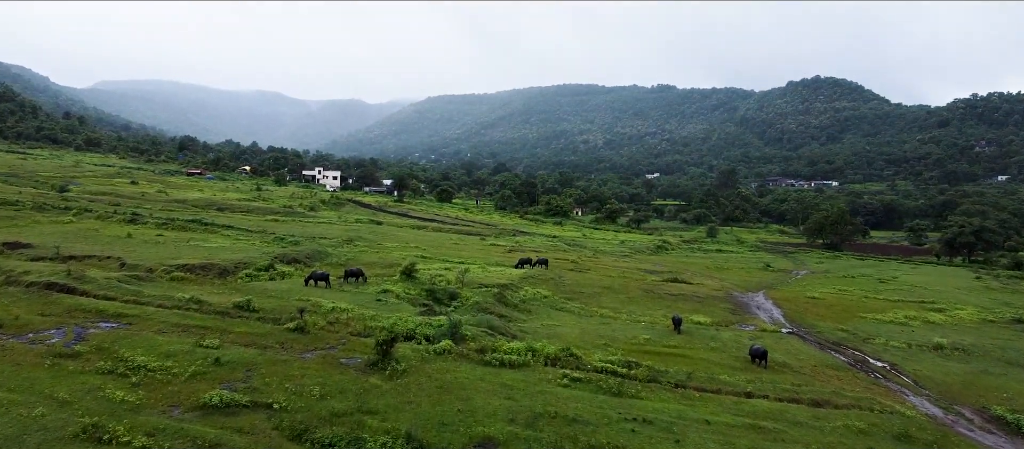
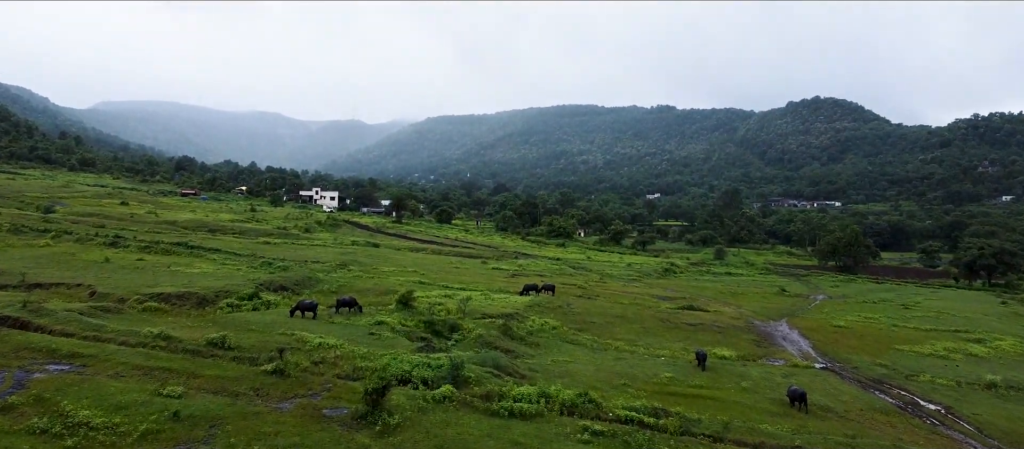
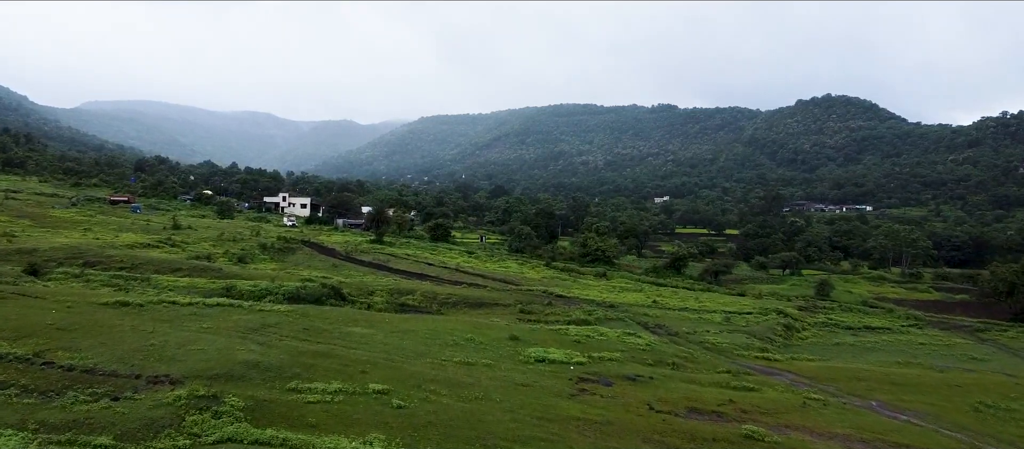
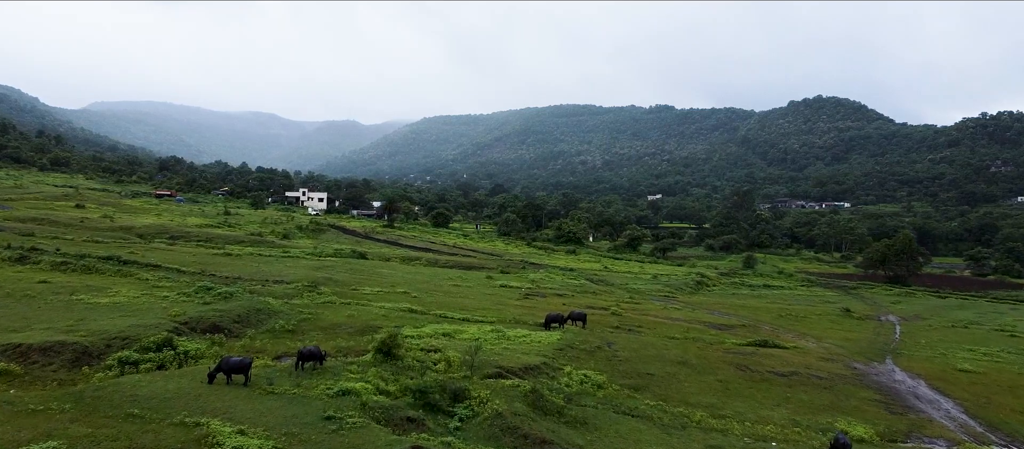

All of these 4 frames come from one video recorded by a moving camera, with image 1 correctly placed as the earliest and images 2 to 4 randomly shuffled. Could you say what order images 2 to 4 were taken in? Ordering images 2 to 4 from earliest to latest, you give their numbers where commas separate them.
2, 4, 3
